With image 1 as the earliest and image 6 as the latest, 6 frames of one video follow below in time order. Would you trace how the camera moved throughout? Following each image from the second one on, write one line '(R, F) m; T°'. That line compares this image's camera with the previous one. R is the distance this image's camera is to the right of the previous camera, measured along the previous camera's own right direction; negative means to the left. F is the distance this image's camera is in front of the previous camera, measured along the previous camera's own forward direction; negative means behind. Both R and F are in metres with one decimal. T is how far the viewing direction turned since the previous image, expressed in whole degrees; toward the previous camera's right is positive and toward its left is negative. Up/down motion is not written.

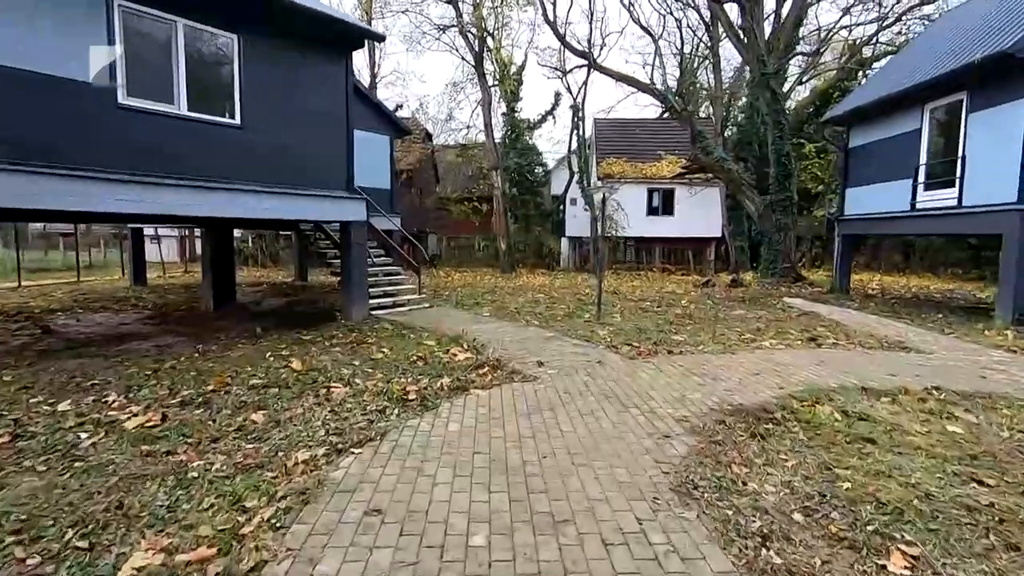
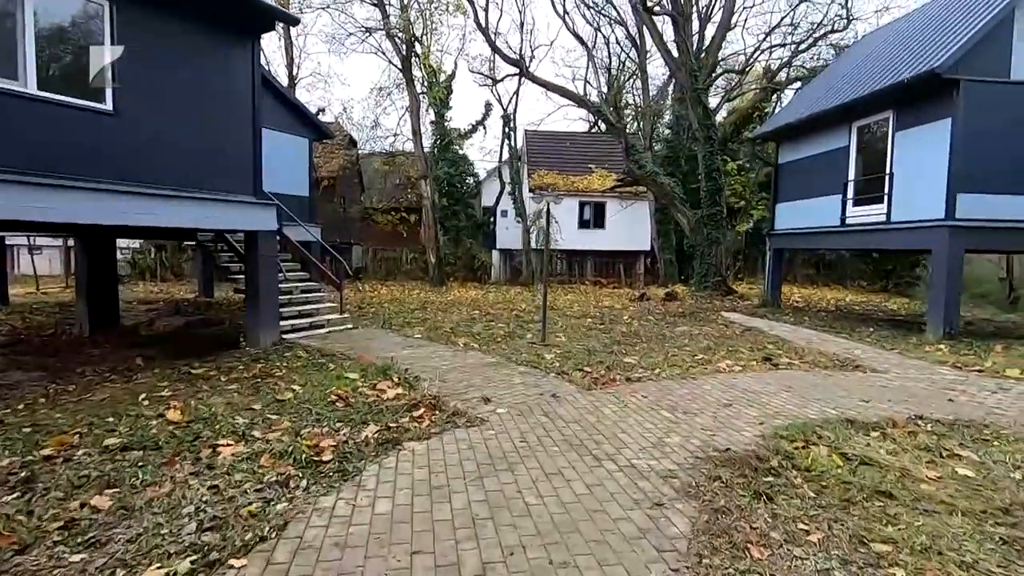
(-0.1, +1.0) m; +8°
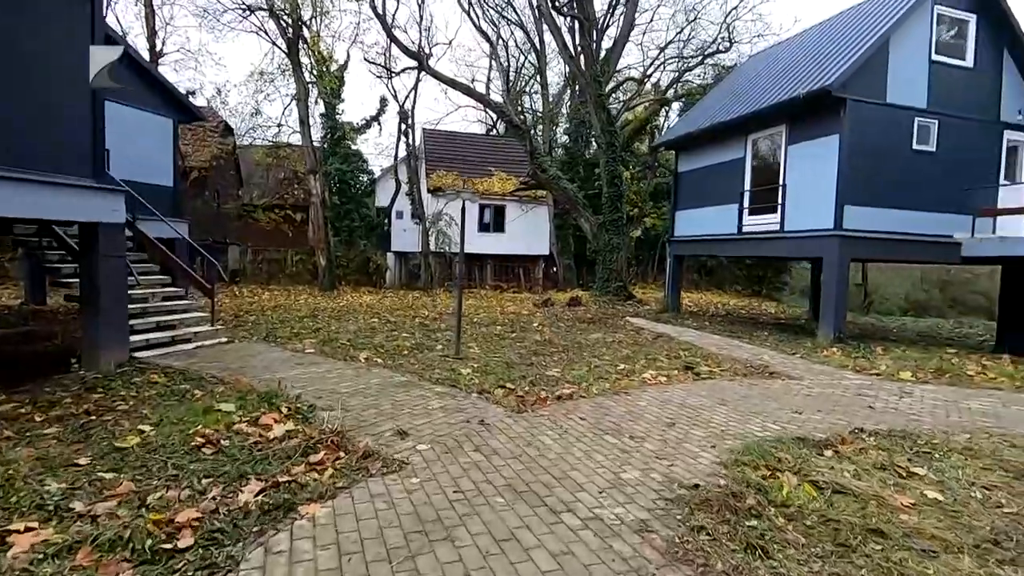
(-0.2, +0.9) m; +11°
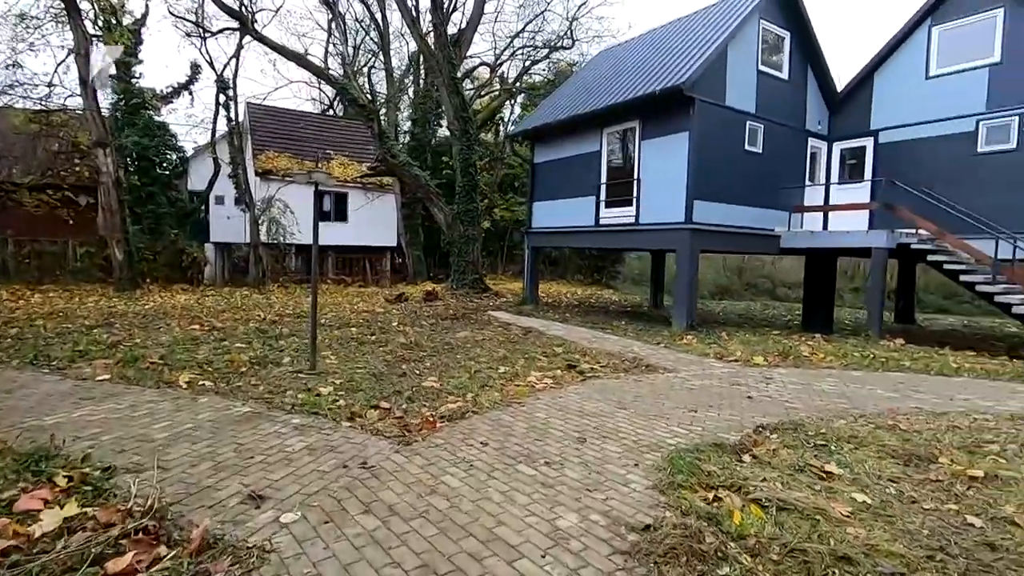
(-0.3, +0.9) m; +17°
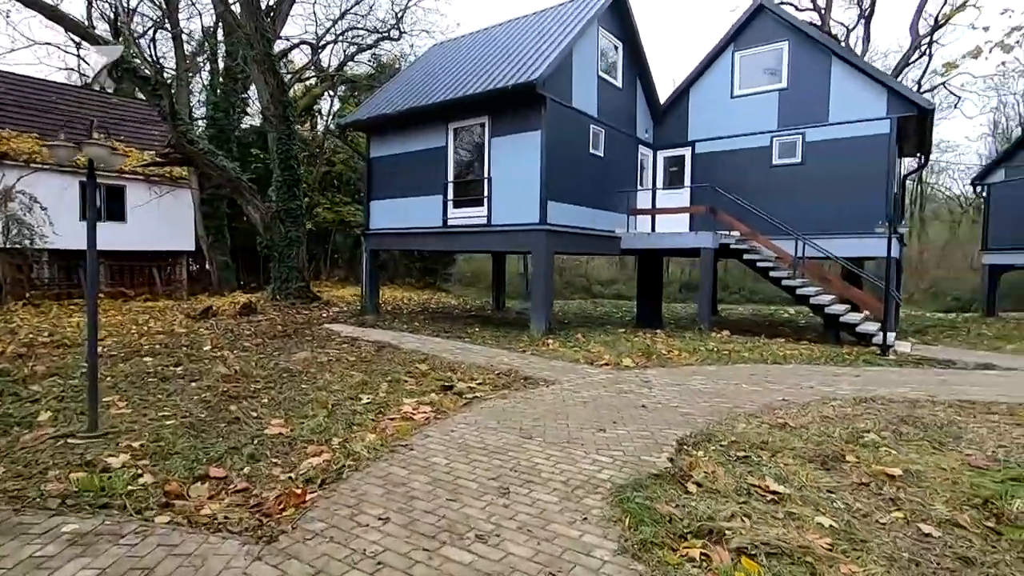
(-0.5, +1.1) m; +19°
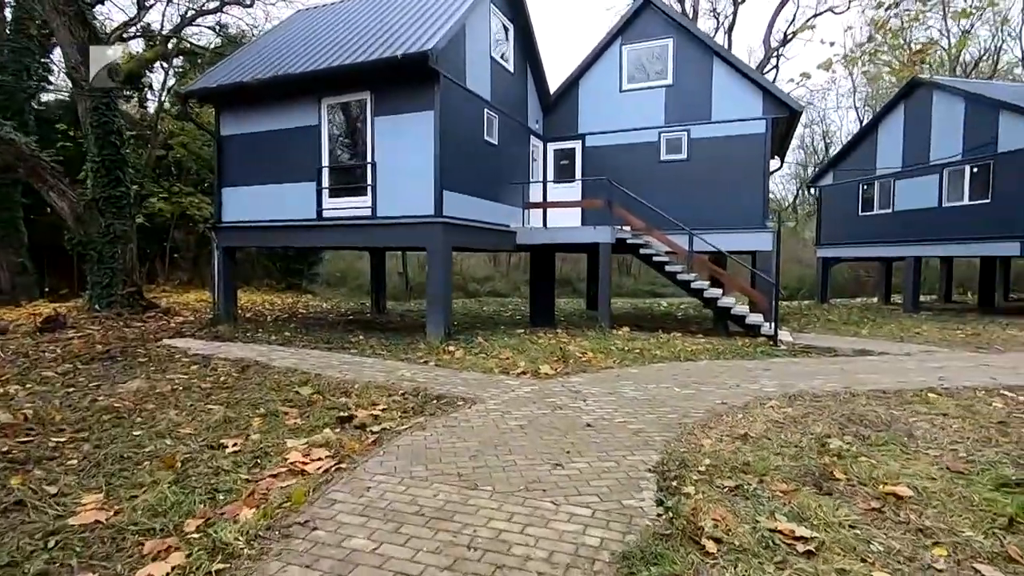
(-0.4, +1.2) m; +14°
